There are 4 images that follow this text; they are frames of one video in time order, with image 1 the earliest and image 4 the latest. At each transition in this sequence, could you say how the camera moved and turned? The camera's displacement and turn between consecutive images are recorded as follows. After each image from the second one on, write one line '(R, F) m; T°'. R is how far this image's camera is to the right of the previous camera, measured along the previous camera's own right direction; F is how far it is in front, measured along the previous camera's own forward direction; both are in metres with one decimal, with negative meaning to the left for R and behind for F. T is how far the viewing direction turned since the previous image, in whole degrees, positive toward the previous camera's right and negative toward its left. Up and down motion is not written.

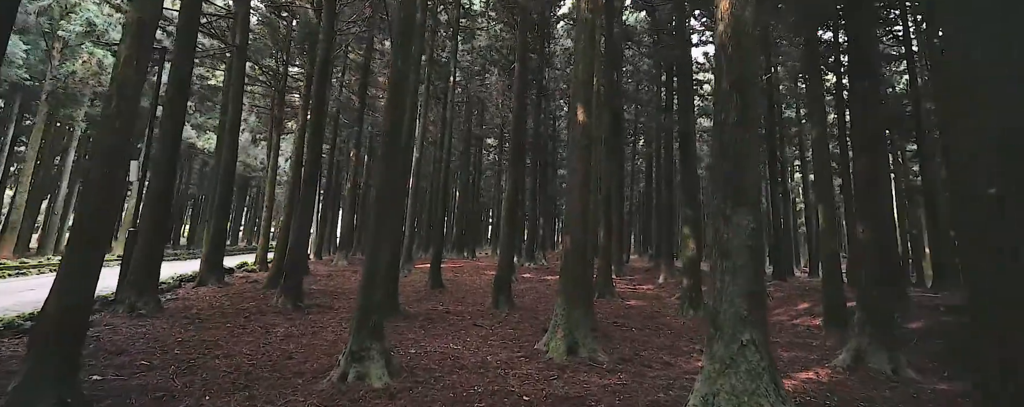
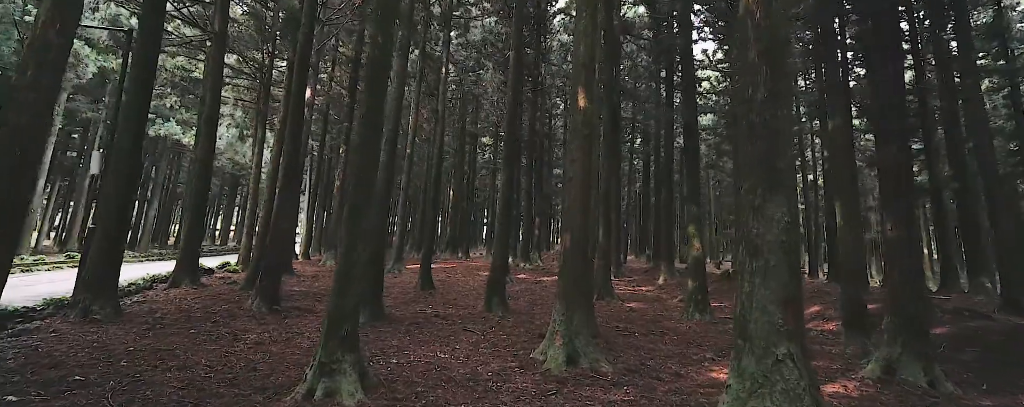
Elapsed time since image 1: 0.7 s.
(0.0, +0.6) m; +1°
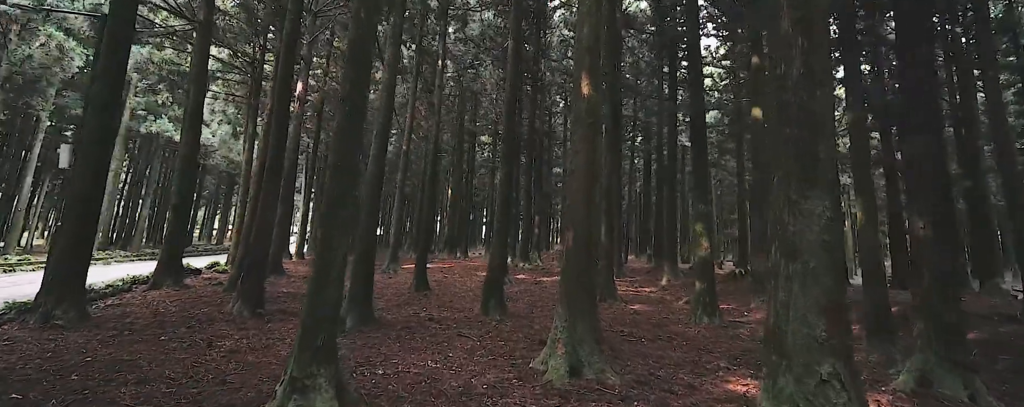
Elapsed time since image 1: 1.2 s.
(0.0, +0.4) m; 0°
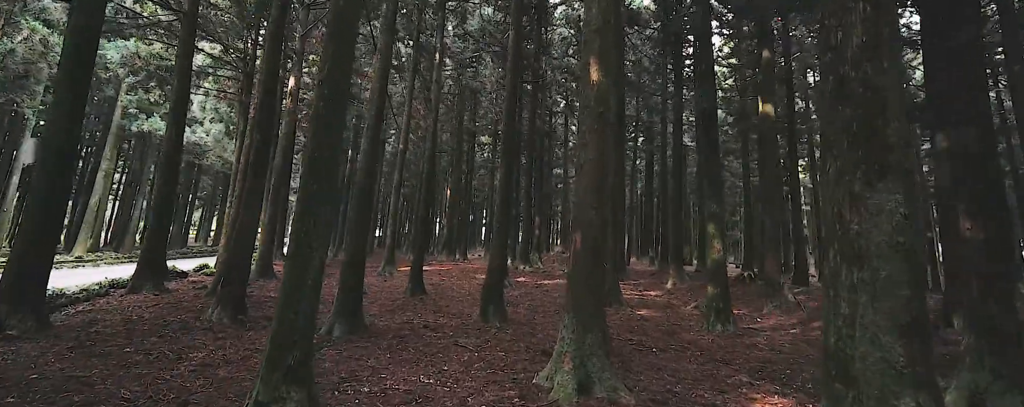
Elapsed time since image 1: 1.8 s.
(0.0, +0.5) m; 0°
